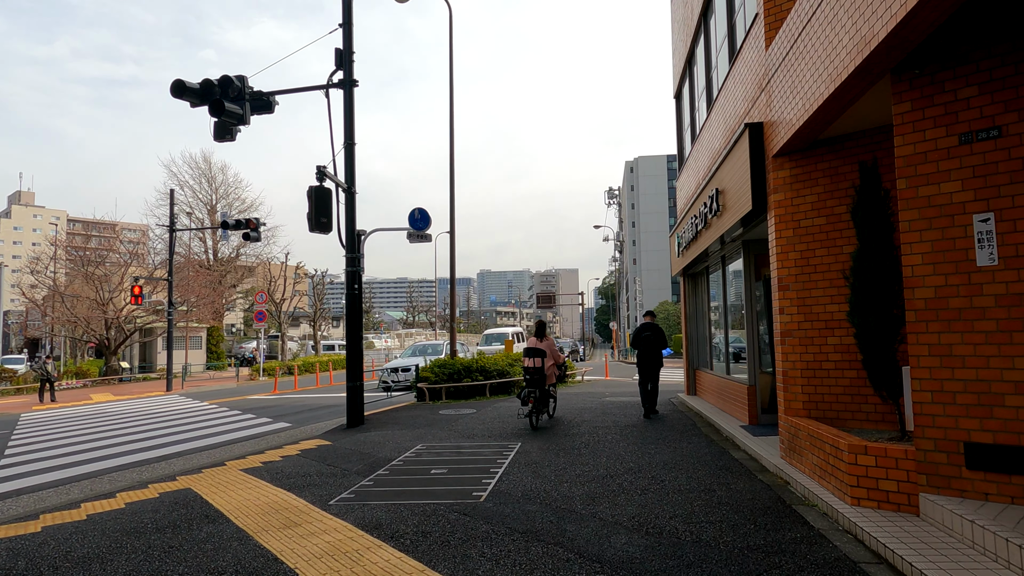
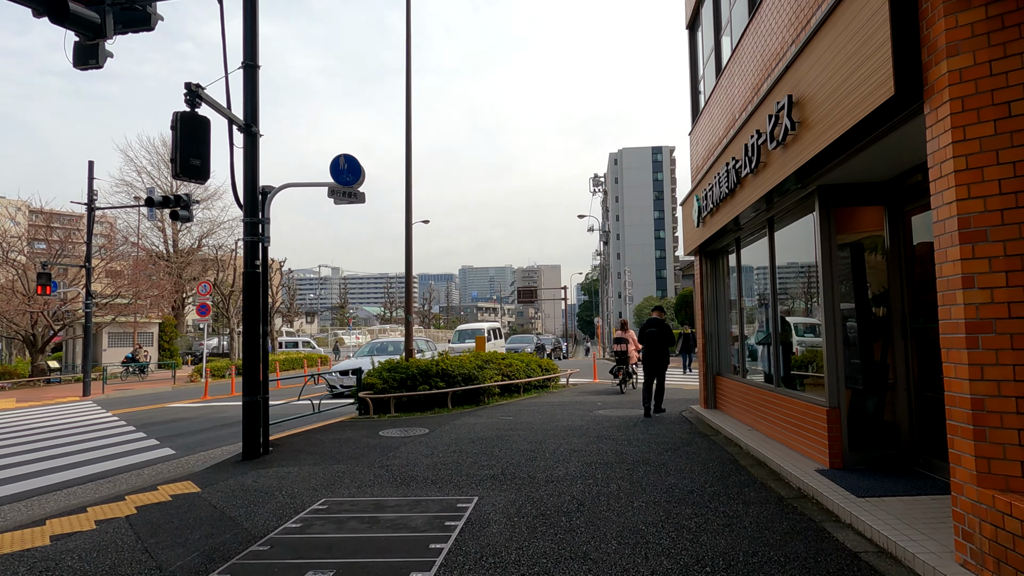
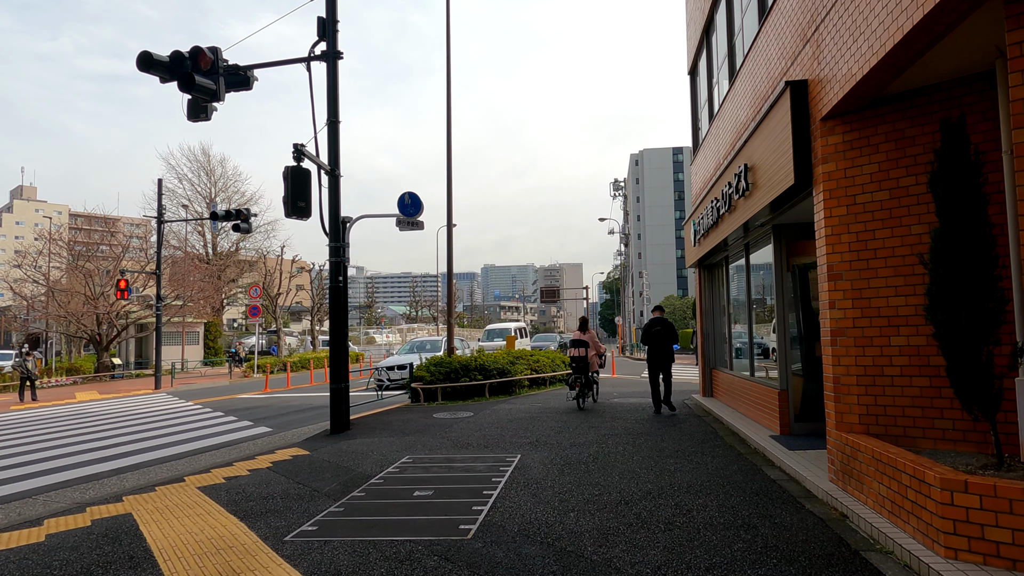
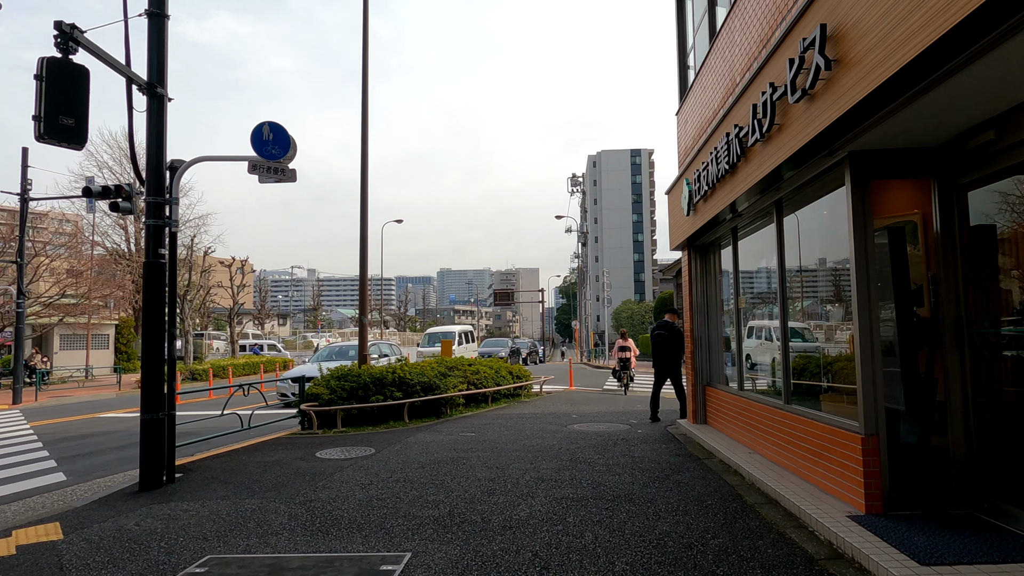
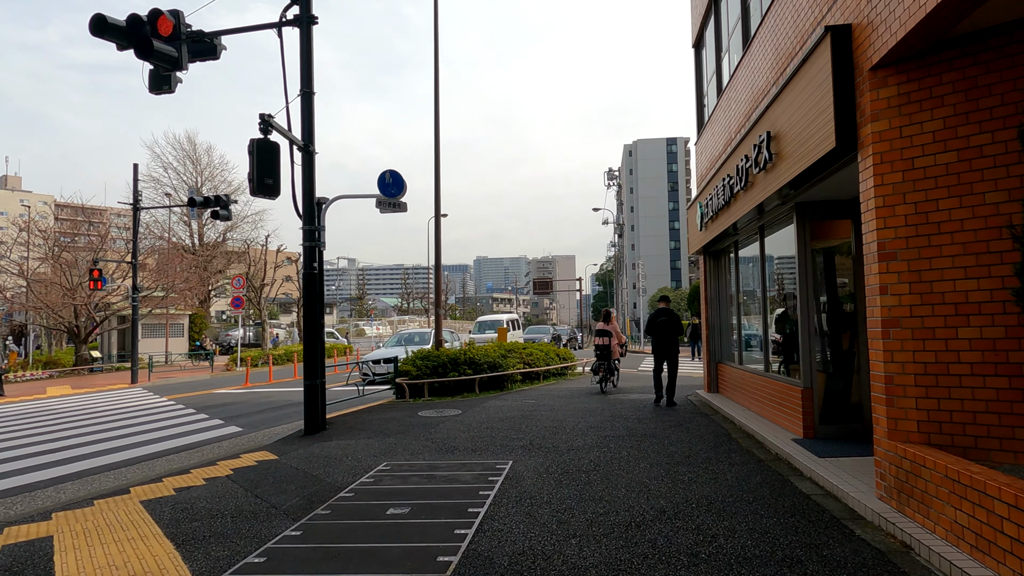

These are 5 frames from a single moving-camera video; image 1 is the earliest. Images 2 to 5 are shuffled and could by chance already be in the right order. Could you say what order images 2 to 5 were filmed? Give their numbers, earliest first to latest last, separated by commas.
3, 5, 2, 4
